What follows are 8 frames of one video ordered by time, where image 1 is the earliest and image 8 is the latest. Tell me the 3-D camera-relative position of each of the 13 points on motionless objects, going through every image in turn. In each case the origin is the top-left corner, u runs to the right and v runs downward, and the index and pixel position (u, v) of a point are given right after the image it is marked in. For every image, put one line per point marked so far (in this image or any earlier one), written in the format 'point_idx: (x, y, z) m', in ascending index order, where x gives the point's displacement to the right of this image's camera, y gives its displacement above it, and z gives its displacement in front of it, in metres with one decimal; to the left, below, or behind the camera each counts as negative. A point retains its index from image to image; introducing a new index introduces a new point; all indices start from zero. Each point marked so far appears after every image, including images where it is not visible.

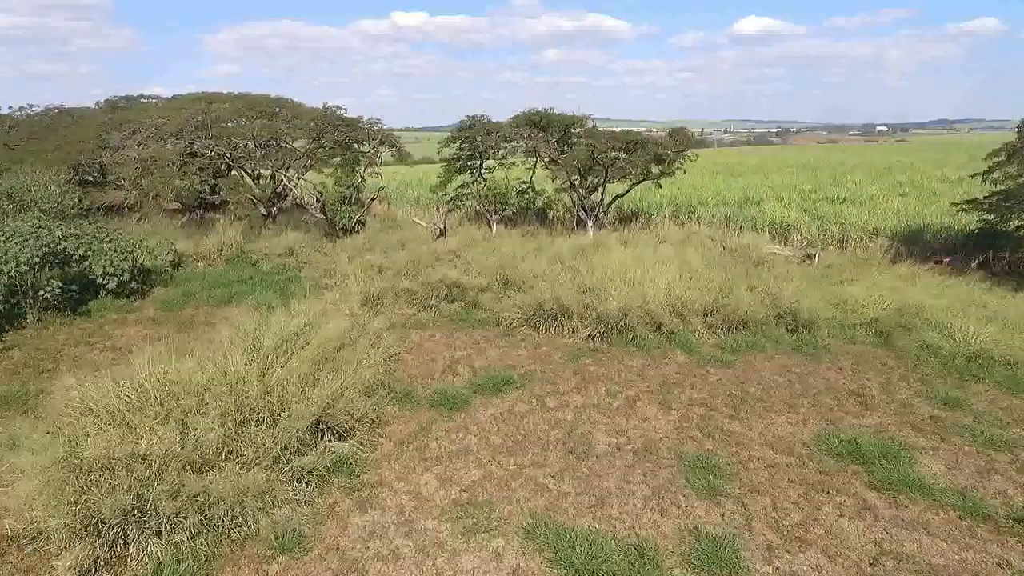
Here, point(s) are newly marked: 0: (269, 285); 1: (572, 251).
0: (-4.5, 0.0, +11.7) m
1: (+1.2, +0.7, +13.0) m
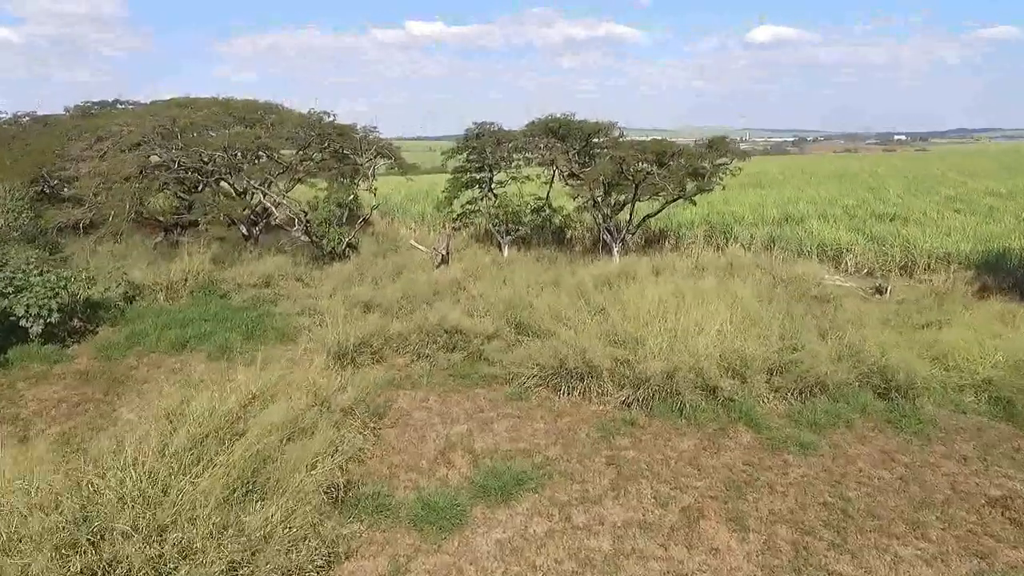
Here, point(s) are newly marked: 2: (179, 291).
0: (-4.3, -0.6, +9.8) m
1: (+1.4, 0.0, +10.9) m
2: (-5.8, 0.0, +11.1) m
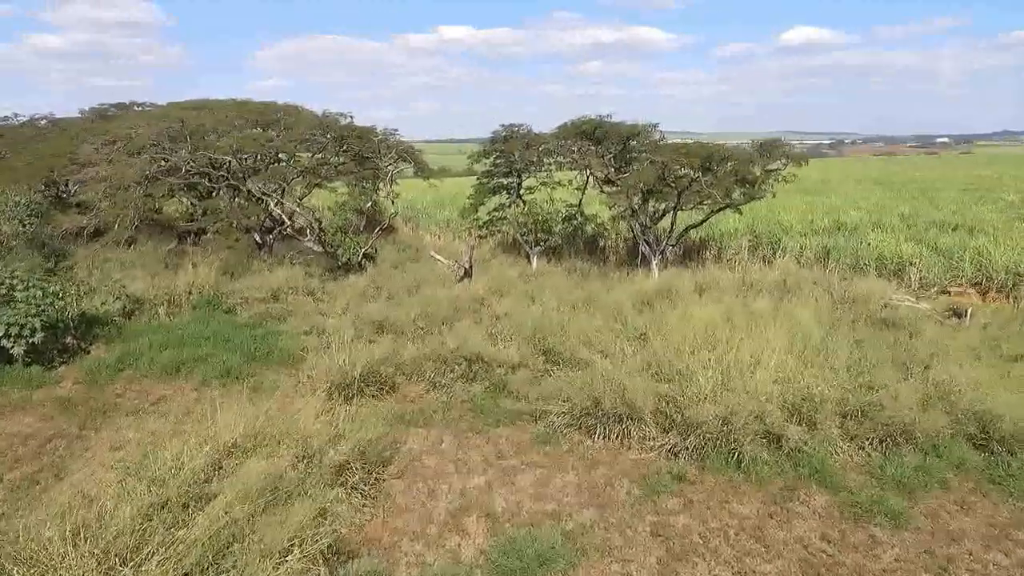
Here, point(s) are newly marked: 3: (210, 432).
0: (-3.9, -0.8, +8.9) m
1: (+1.9, -0.3, +9.8) m
2: (-5.3, -0.3, +10.3) m
3: (-2.7, -1.3, +5.6) m
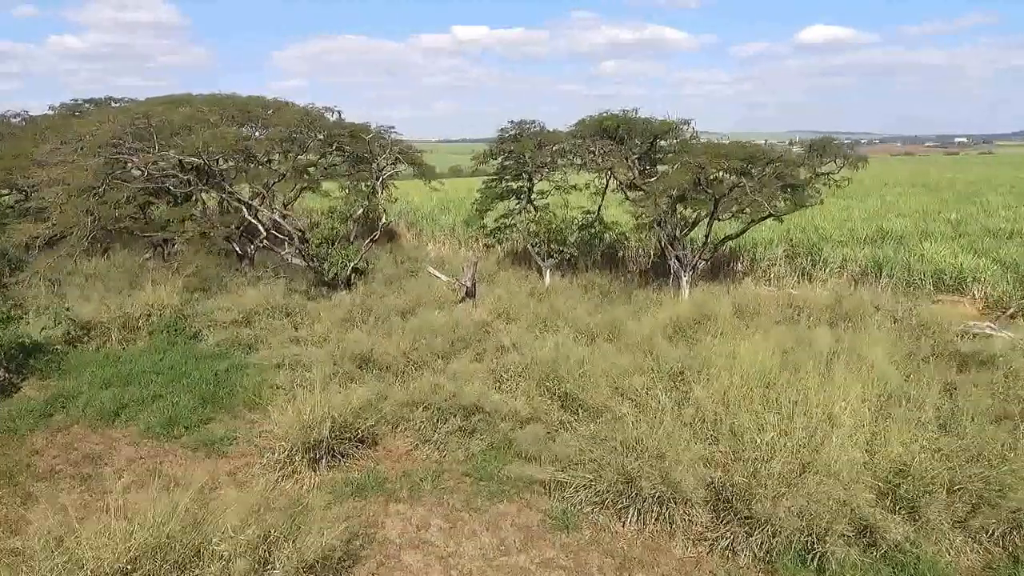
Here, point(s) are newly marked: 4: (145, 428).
0: (-3.8, -1.2, +7.5) m
1: (+2.0, -0.6, +8.3) m
2: (-5.2, -0.6, +8.9) m
3: (-2.6, -1.6, +4.2) m
4: (-3.9, -1.4, +6.7) m
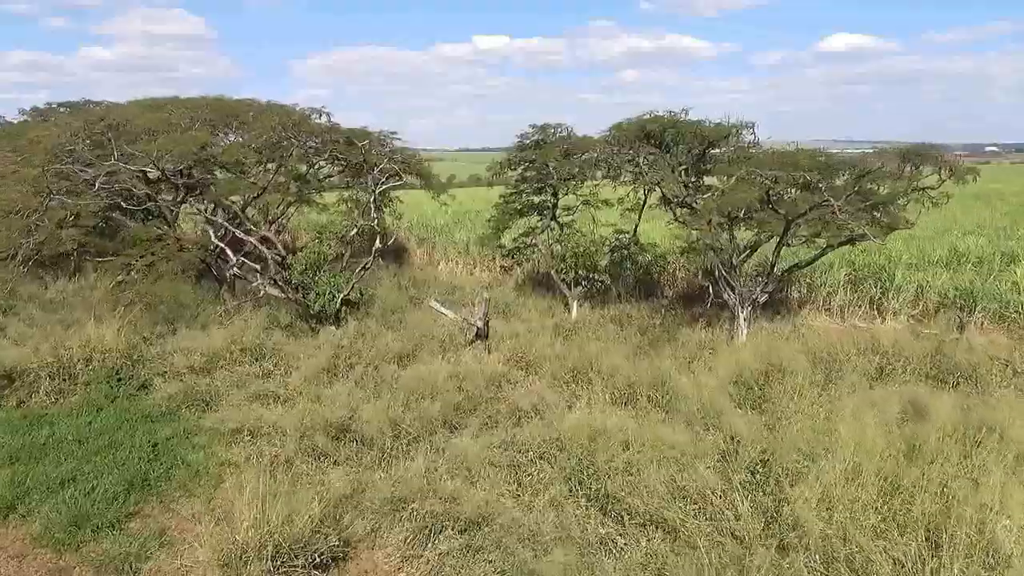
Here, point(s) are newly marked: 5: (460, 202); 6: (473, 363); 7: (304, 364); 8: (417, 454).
0: (-3.6, -1.6, +5.8) m
1: (+2.2, -1.1, +6.4) m
2: (-5.0, -1.0, +7.3) m
3: (-2.5, -2.0, +2.5) m
4: (-3.7, -1.9, +5.0) m
5: (-1.6, +2.5, +18.9) m
6: (-0.5, -0.9, +7.5) m
7: (-2.5, -0.9, +7.6) m
8: (-0.8, -1.4, +5.6) m
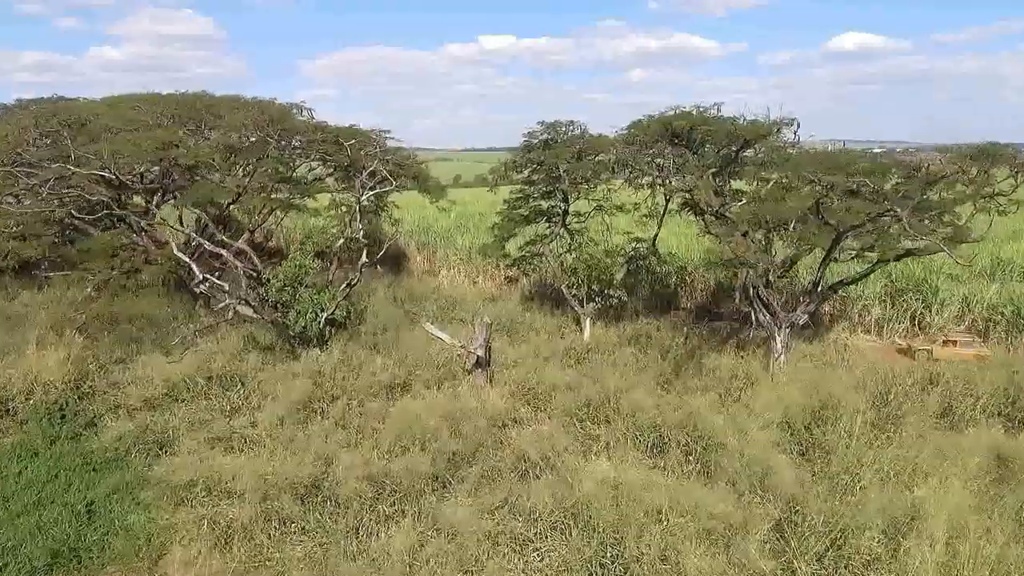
0: (-3.6, -1.8, +4.8) m
1: (+2.3, -1.3, +5.4) m
2: (-4.9, -1.2, +6.3) m
3: (-2.5, -2.2, +1.5) m
4: (-3.7, -2.1, +4.1) m
5: (-1.4, +2.3, +17.9) m
6: (-0.4, -1.1, +6.4) m
7: (-2.4, -1.1, +6.6) m
8: (-0.8, -1.6, +4.6) m
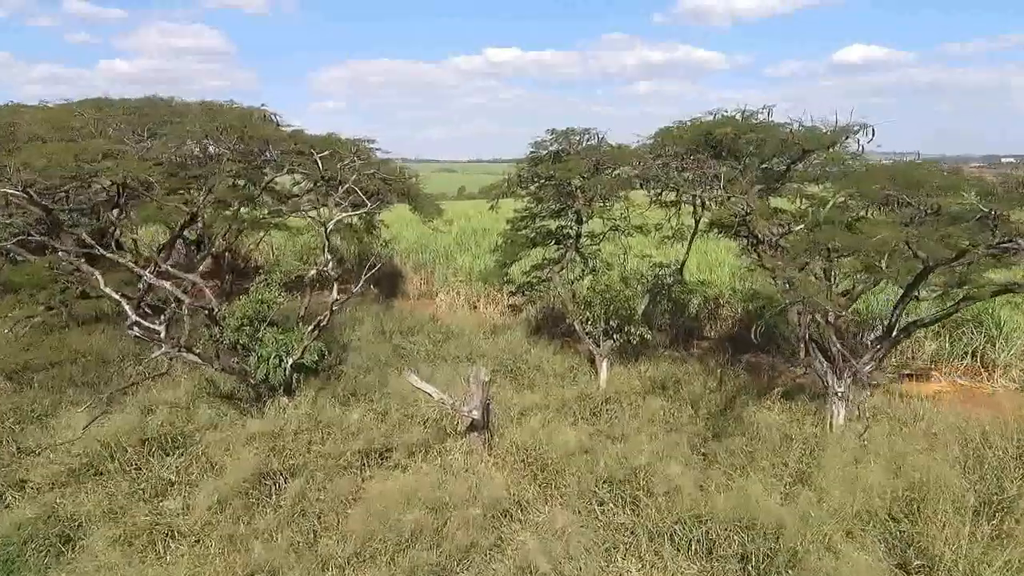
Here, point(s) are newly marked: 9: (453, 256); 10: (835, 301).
0: (-3.5, -2.2, +3.5) m
1: (+2.3, -1.7, +4.0) m
2: (-4.9, -1.6, +5.0) m
3: (-2.6, -2.5, +0.1) m
4: (-3.7, -2.4, +2.8) m
5: (-1.3, +1.7, +16.6) m
6: (-0.4, -1.5, +5.1) m
7: (-2.4, -1.5, +5.3) m
8: (-0.8, -2.0, +3.2) m
9: (-1.2, +0.6, +13.2) m
10: (+2.9, -0.1, +5.7) m
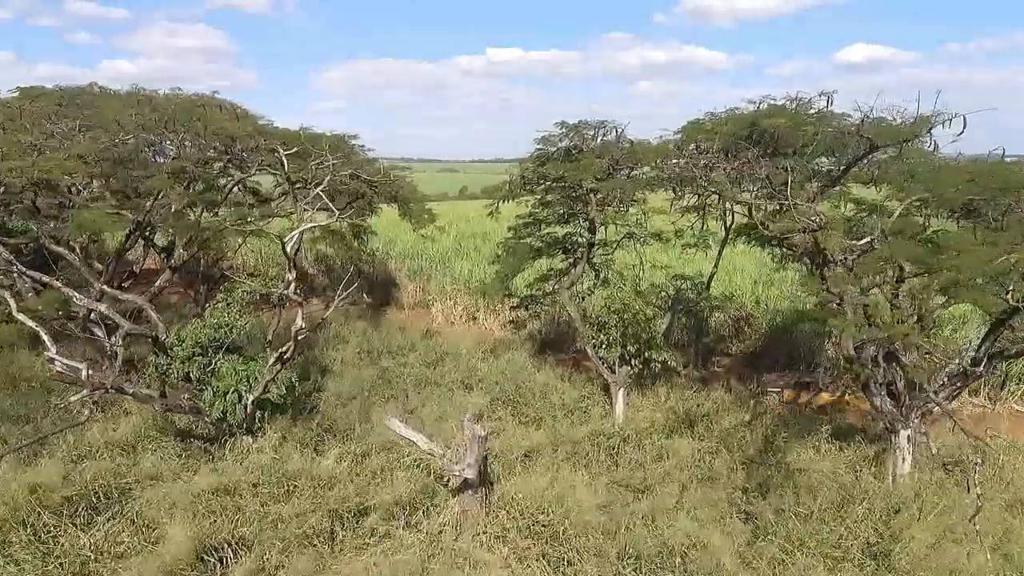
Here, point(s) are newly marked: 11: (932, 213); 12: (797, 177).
0: (-3.5, -2.4, +2.5) m
1: (+2.3, -1.9, +3.0) m
2: (-4.9, -1.8, +4.0) m
3: (-2.5, -2.7, -0.9) m
4: (-3.7, -2.6, +1.7) m
5: (-1.2, +1.6, +15.6) m
6: (-0.4, -1.7, +4.1) m
7: (-2.4, -1.7, +4.2) m
8: (-0.8, -2.2, +2.2) m
9: (-1.2, +0.4, +12.2) m
10: (+2.9, -0.3, +4.7) m
11: (+3.1, +0.7, +5.0) m
12: (+2.5, +1.0, +5.6) m
